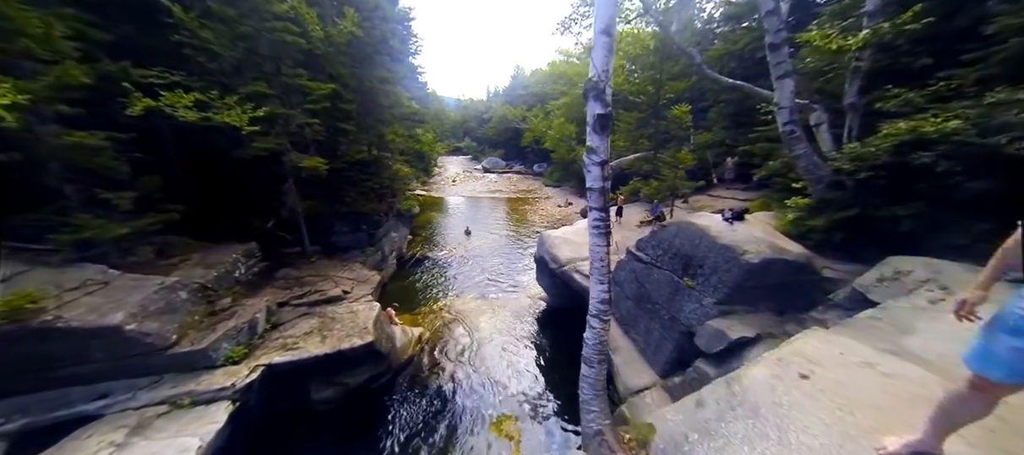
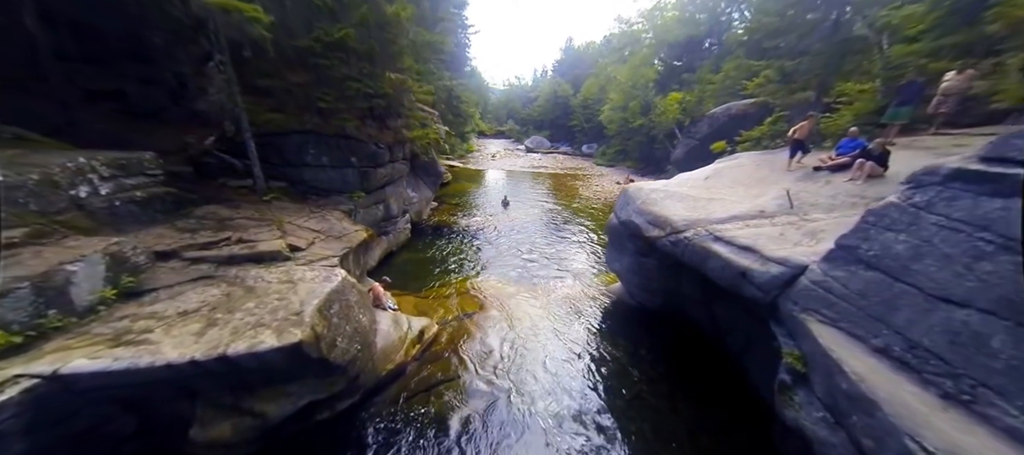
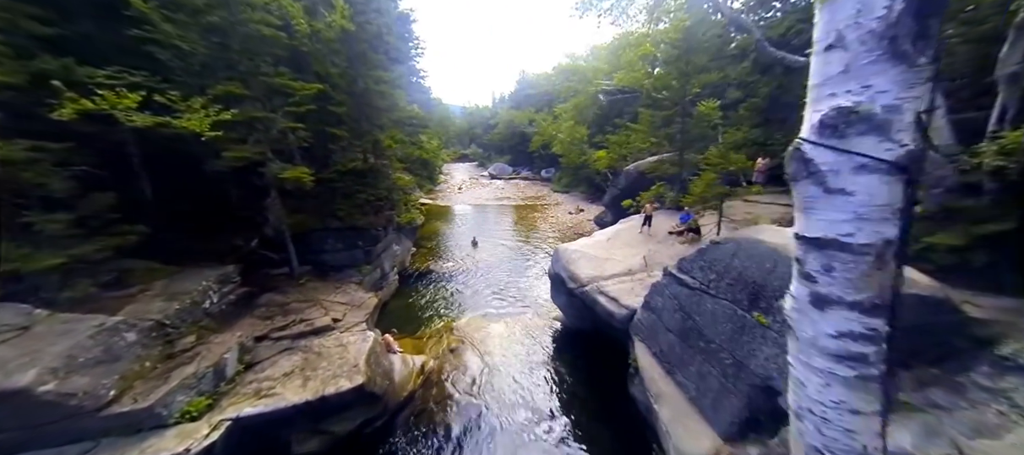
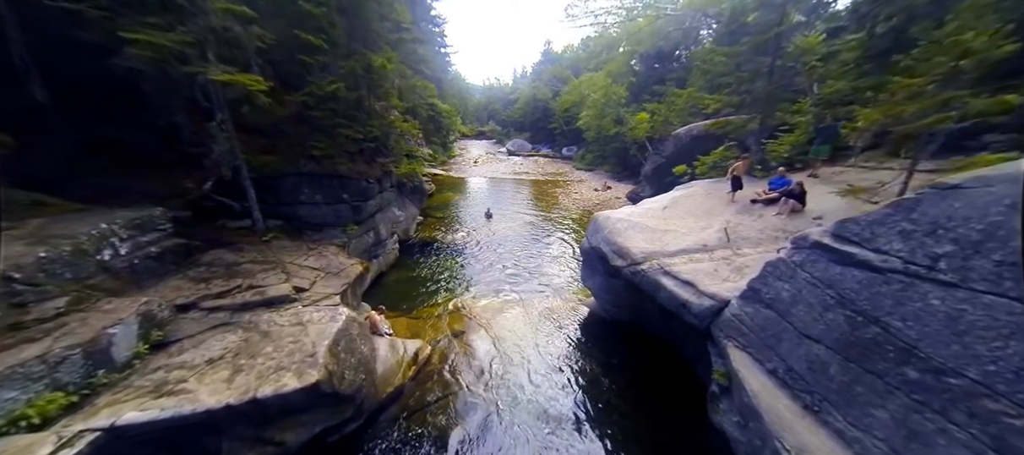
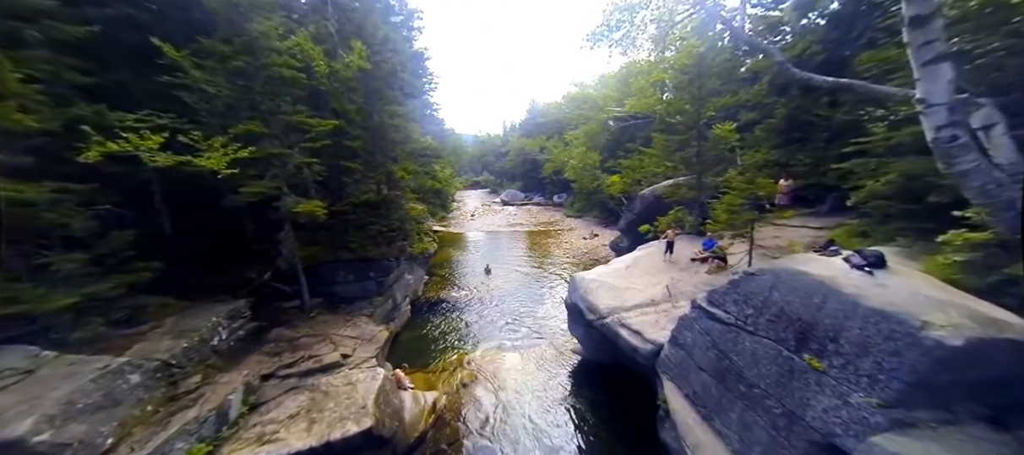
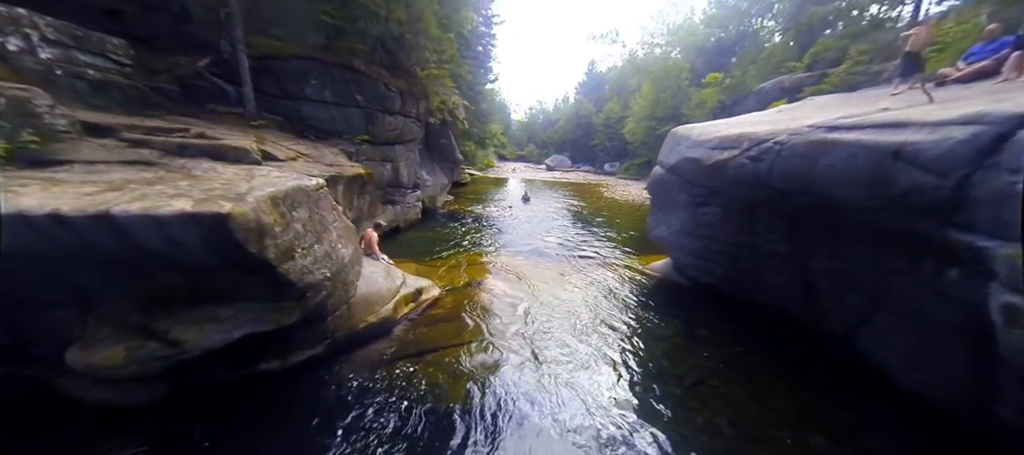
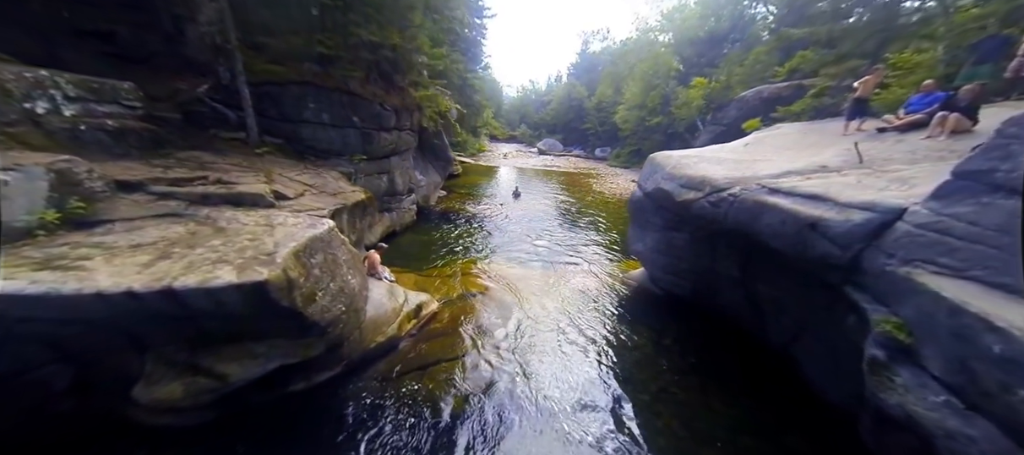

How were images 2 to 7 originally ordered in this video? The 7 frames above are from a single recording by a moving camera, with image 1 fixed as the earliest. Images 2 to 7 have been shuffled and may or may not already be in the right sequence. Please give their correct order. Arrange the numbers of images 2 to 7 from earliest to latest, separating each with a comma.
3, 5, 4, 2, 7, 6
